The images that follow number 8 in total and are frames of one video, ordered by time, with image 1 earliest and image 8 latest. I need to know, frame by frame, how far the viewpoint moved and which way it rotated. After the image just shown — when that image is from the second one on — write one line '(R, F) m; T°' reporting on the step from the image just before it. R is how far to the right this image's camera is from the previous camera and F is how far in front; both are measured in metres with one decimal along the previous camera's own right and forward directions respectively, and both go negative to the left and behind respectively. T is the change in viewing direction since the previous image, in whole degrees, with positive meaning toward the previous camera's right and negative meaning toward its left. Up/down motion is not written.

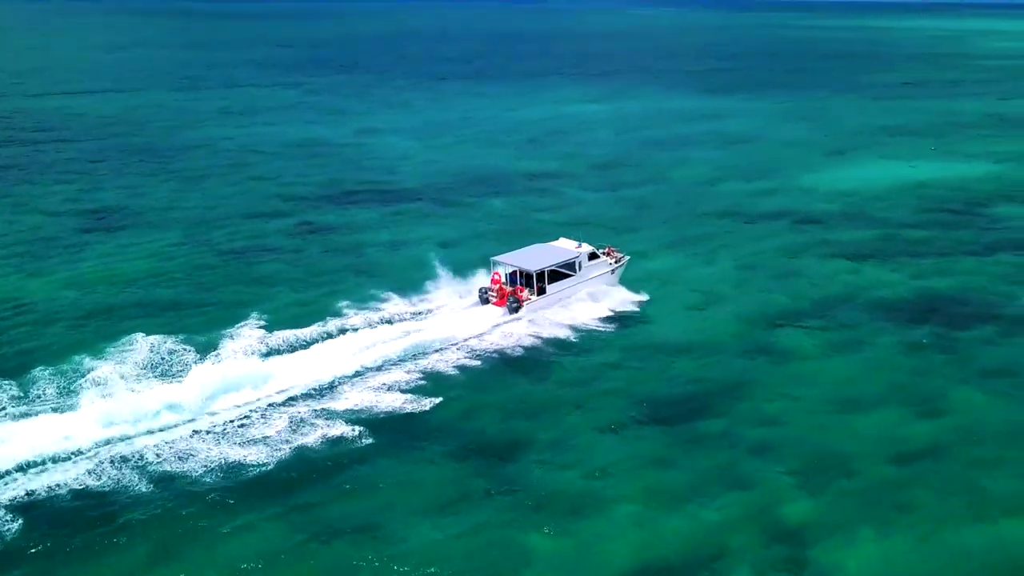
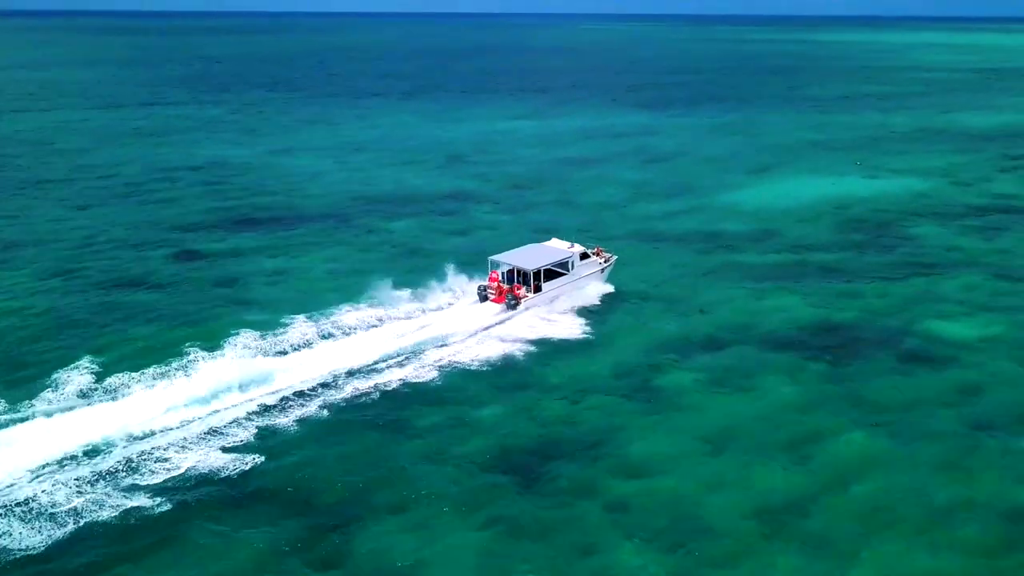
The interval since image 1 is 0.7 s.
(+2.4, +2.1) m; +2°
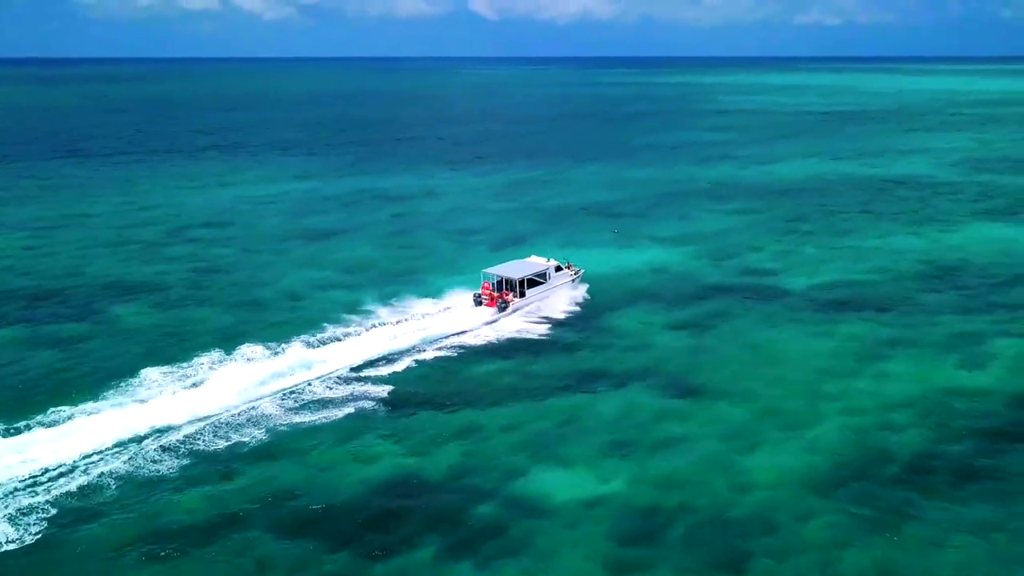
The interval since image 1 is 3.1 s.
(-5.8, -10.5) m; +7°
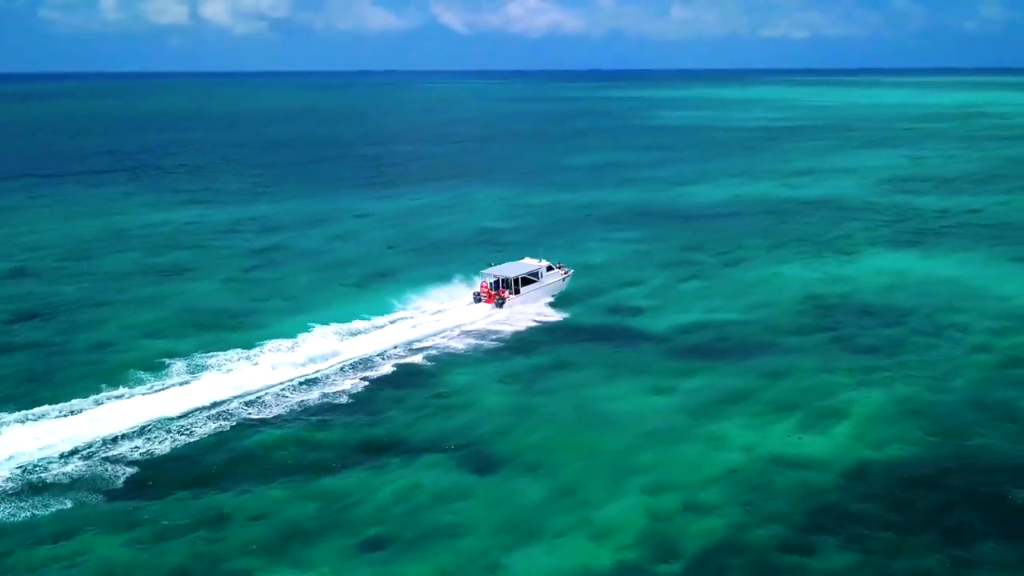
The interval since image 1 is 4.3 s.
(+5.4, +4.1) m; +2°
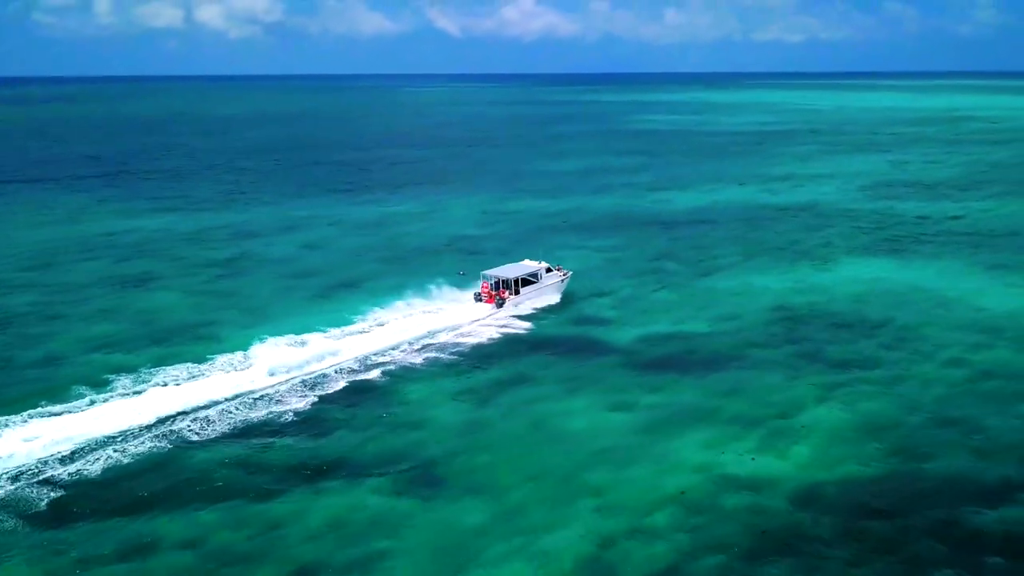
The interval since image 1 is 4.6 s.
(-13.4, -4.7) m; 0°
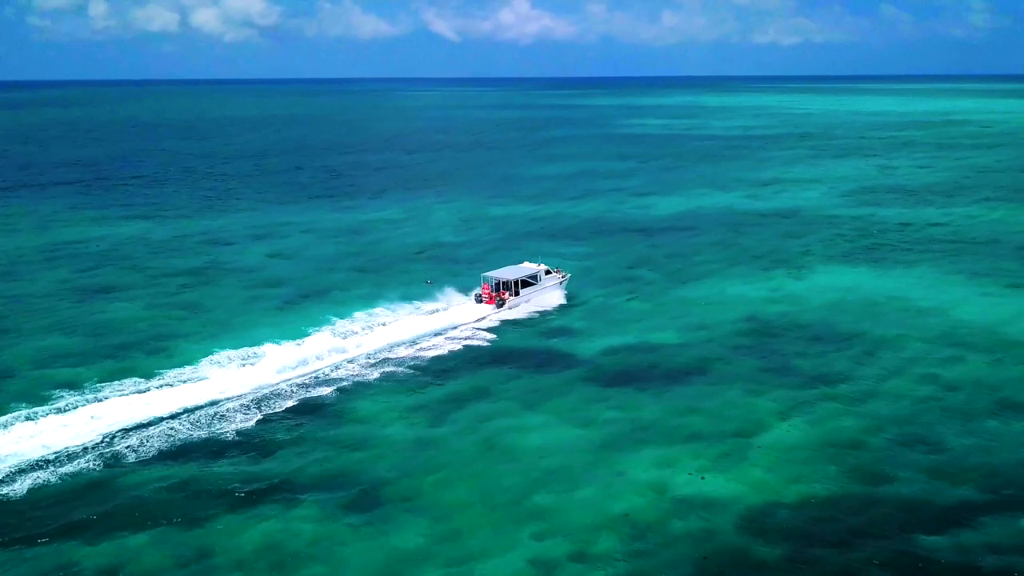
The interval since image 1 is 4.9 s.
(+2.2, +1.3) m; 0°
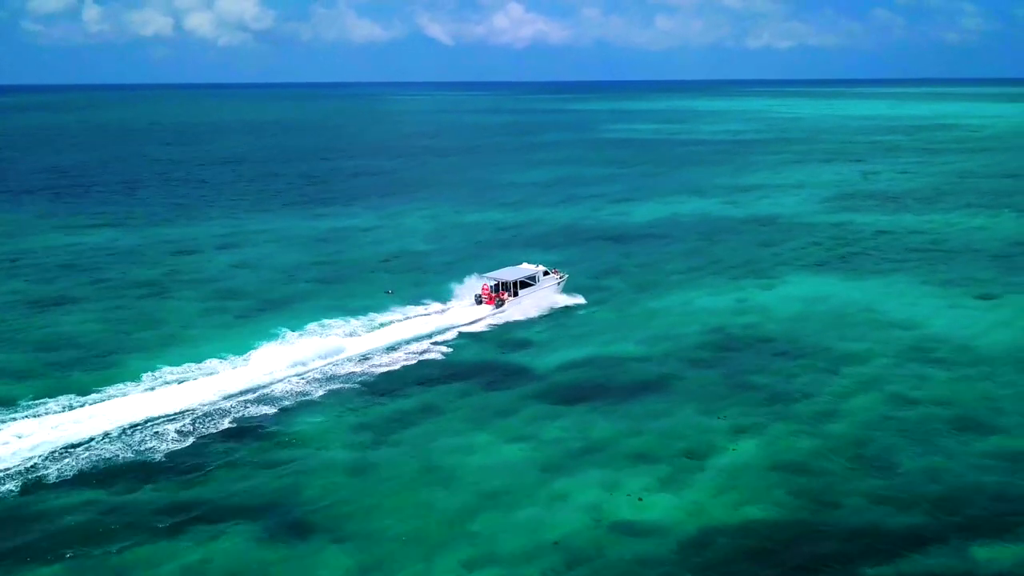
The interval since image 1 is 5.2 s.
(+2.6, +1.7) m; 0°
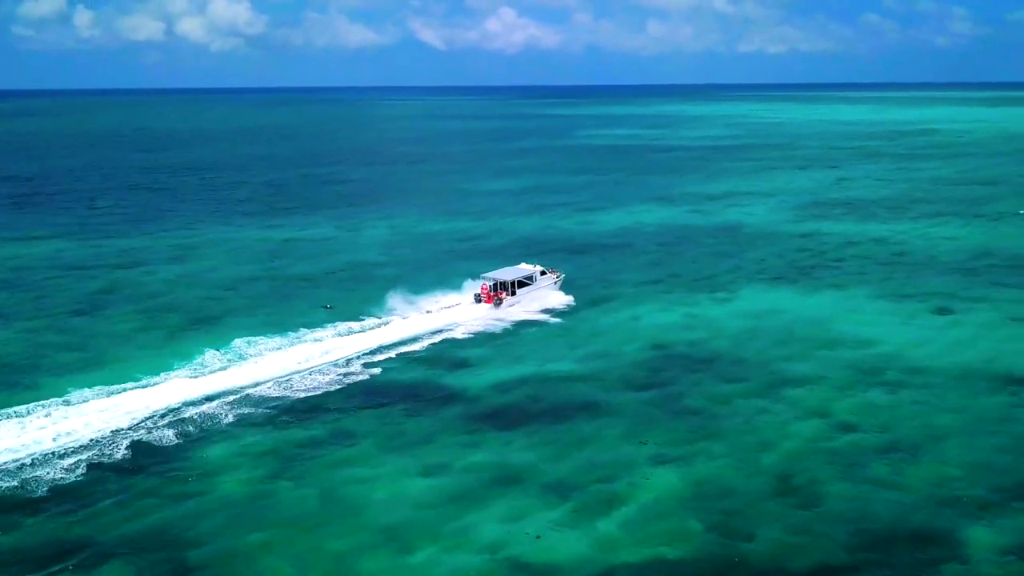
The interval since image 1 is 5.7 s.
(+3.9, +2.8) m; 0°
